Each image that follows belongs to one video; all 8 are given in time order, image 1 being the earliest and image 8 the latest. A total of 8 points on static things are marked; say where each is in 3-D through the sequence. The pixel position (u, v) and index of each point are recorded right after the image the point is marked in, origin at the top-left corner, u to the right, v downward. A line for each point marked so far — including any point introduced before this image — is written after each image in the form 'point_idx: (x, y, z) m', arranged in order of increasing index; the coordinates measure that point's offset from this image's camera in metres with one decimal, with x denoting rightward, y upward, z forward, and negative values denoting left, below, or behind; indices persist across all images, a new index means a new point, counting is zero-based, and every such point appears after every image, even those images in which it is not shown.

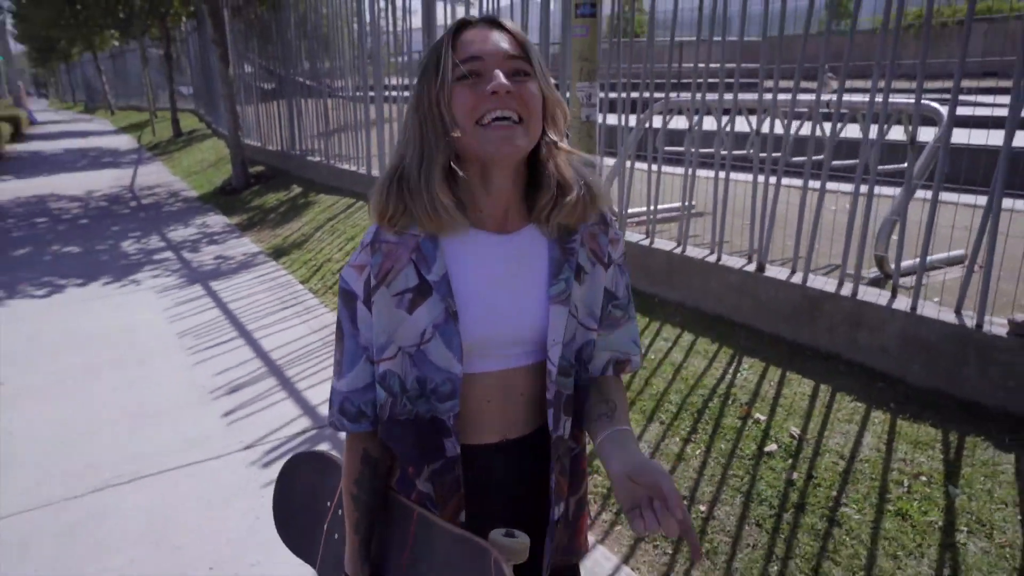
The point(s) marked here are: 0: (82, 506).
0: (-2.0, -1.0, +3.3) m
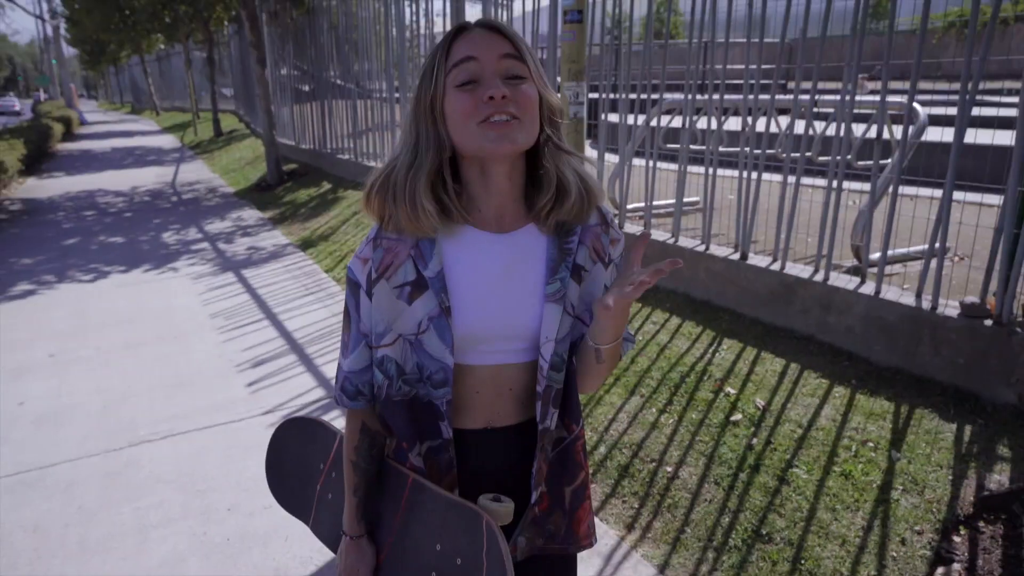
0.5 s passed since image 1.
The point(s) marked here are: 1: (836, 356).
0: (-2.0, -0.9, +3.7) m
1: (+1.7, -0.4, +3.7) m
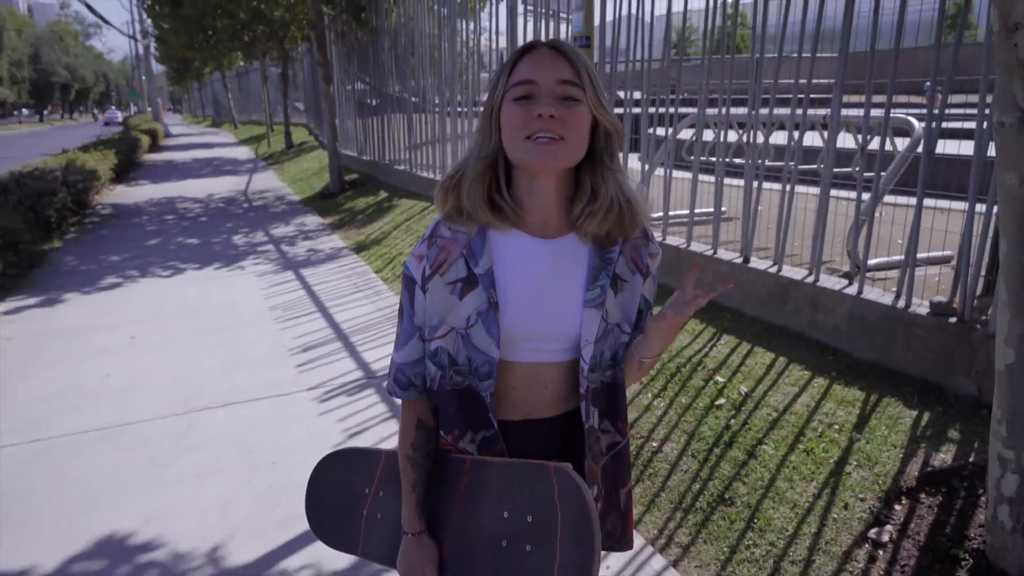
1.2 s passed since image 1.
0: (-2.0, -0.8, +4.3) m
1: (+1.7, -0.4, +4.0) m
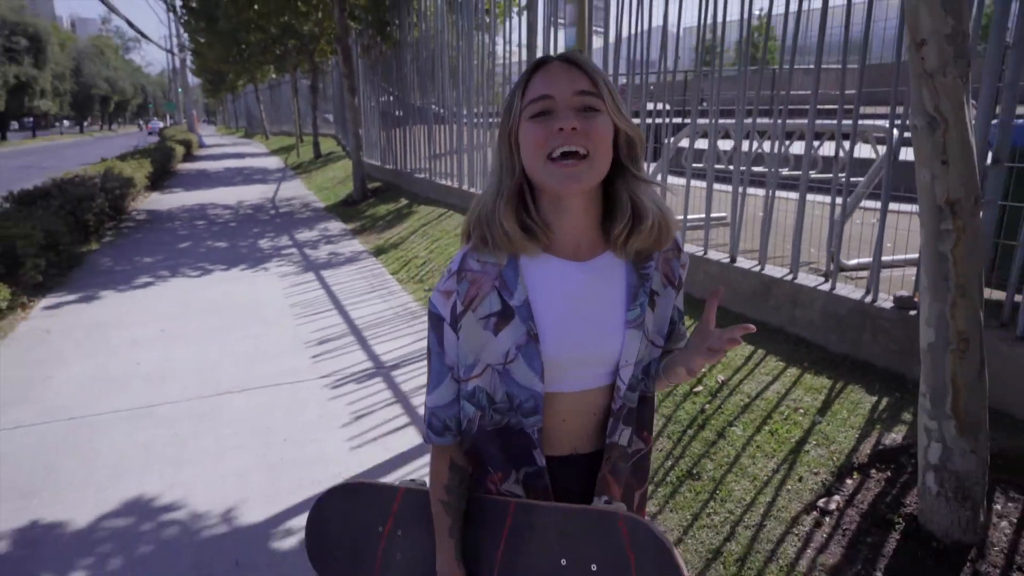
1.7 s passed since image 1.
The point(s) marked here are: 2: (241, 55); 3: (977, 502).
0: (-2.0, -0.8, +4.7) m
1: (+1.7, -0.3, +4.3) m
2: (-7.1, +6.1, +19.0) m
3: (+1.7, -0.8, +2.6) m
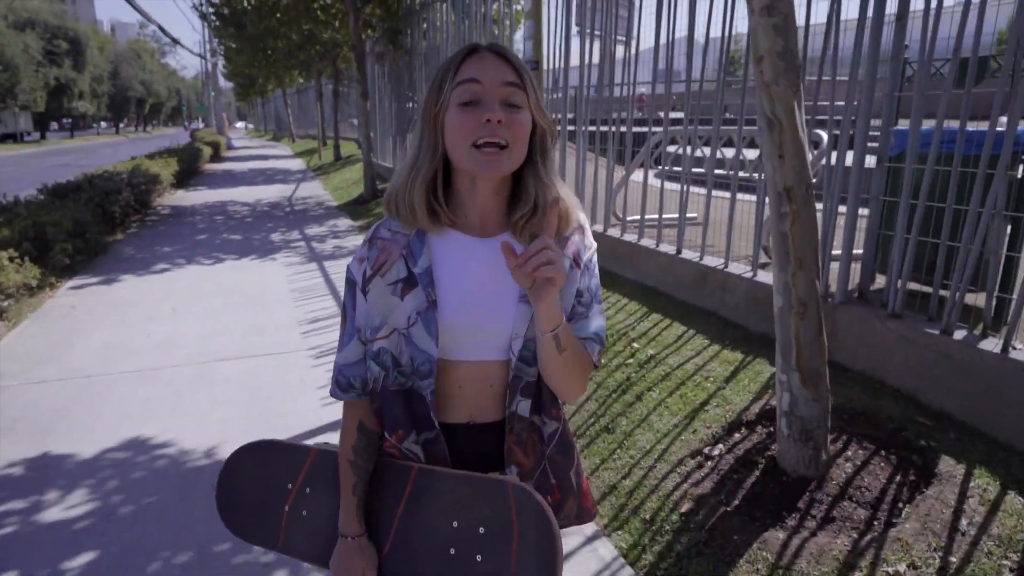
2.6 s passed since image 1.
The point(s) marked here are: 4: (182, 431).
0: (-2.3, -0.6, +5.3) m
1: (+1.4, -0.3, +4.8) m
2: (-6.8, +6.3, +19.8) m
3: (+1.3, -0.7, +3.1) m
4: (-2.0, -0.8, +4.3) m
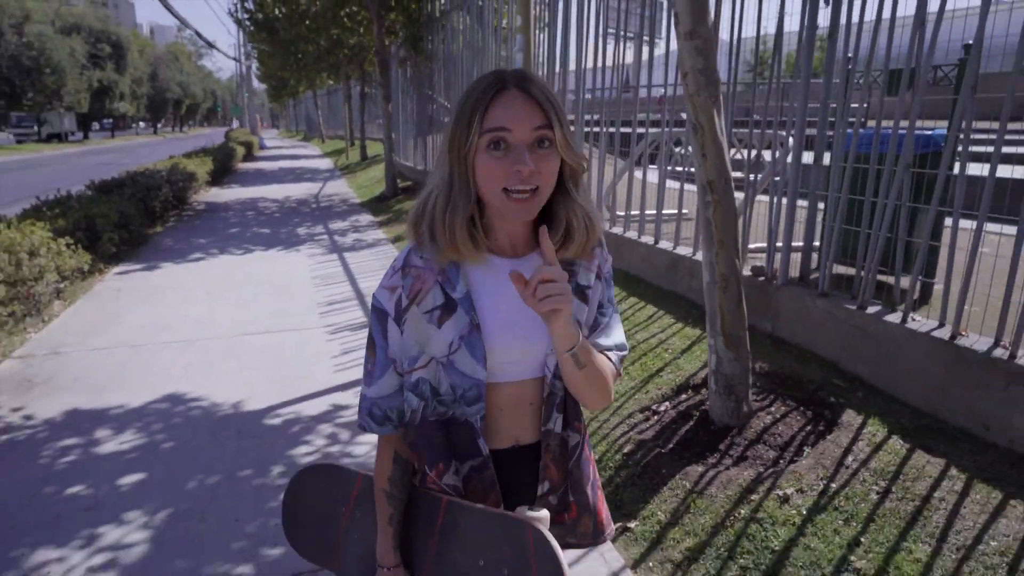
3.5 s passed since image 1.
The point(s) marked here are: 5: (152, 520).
0: (-2.3, -0.5, +6.0) m
1: (+1.3, -0.1, +5.4) m
2: (-6.2, +6.4, +20.7) m
3: (+1.2, -0.6, +3.7) m
4: (-2.1, -0.7, +5.0) m
5: (-1.7, -1.1, +3.4) m
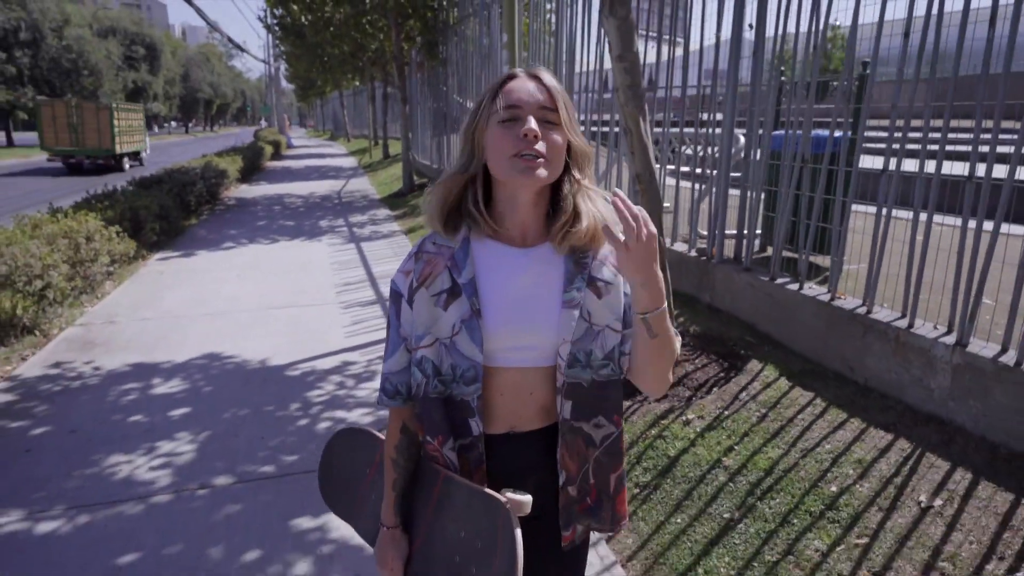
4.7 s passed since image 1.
0: (-2.5, -0.3, +7.0) m
1: (+1.2, 0.0, +6.2) m
2: (-5.8, +6.7, +21.8) m
3: (+1.0, -0.4, +4.5) m
4: (-2.2, -0.5, +5.9) m
5: (-1.9, -0.9, +4.3) m
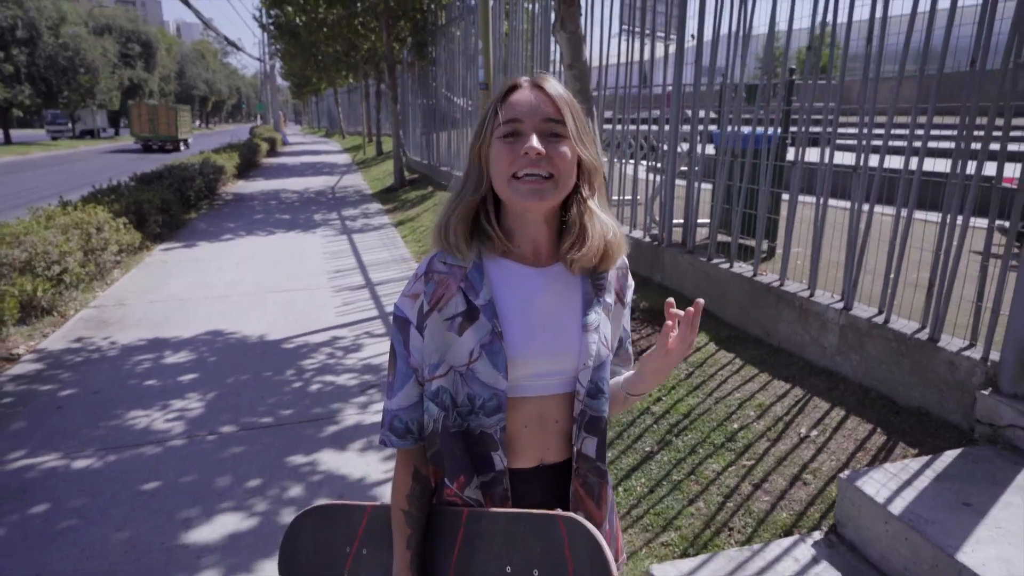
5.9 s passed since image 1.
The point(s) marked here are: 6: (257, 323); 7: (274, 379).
0: (-2.7, -0.1, +7.6) m
1: (+1.0, +0.2, +6.9) m
2: (-6.1, +6.9, +22.4) m
3: (+0.7, -0.2, +5.2) m
4: (-2.5, -0.4, +6.6) m
5: (-2.1, -0.8, +5.0) m
6: (-2.4, -0.3, +6.7) m
7: (-1.8, -0.7, +5.3) m
